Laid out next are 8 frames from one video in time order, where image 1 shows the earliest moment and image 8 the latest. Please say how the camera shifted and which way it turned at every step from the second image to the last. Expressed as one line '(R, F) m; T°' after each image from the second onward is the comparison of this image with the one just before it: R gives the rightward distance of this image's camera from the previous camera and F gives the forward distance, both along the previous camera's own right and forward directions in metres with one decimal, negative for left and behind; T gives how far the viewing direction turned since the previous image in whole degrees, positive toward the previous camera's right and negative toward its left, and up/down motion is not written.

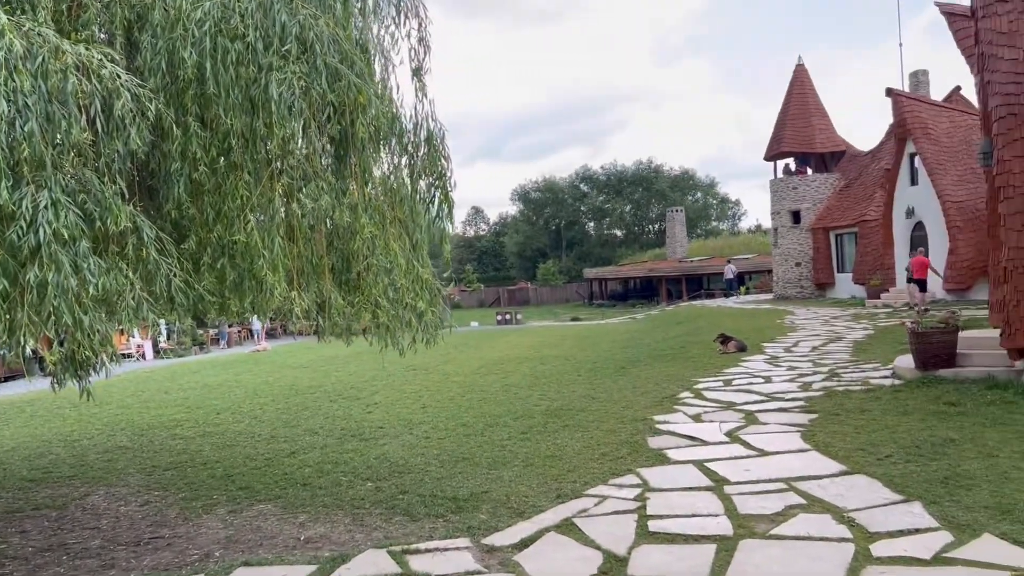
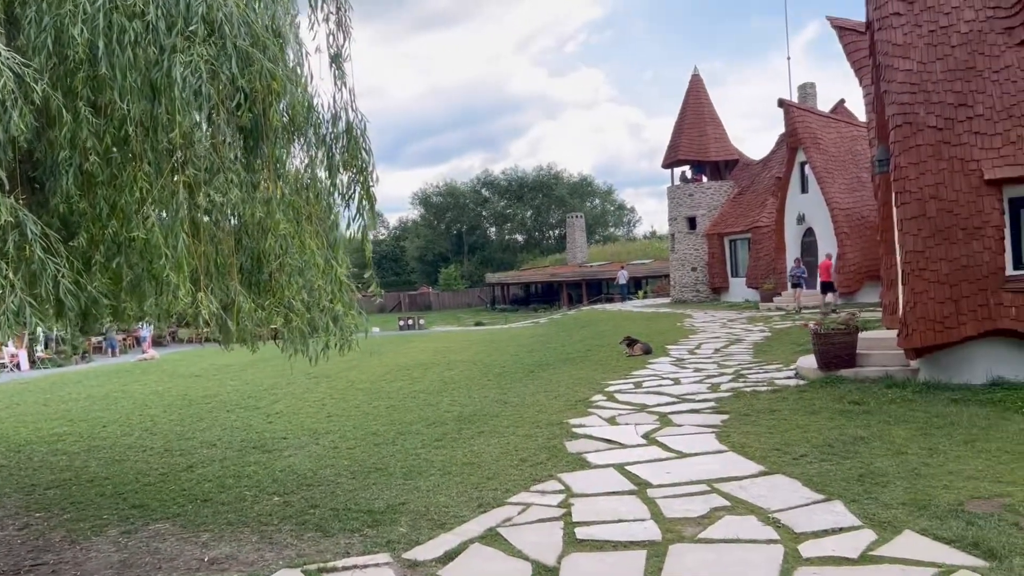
(-0.1, +0.2) m; +8°
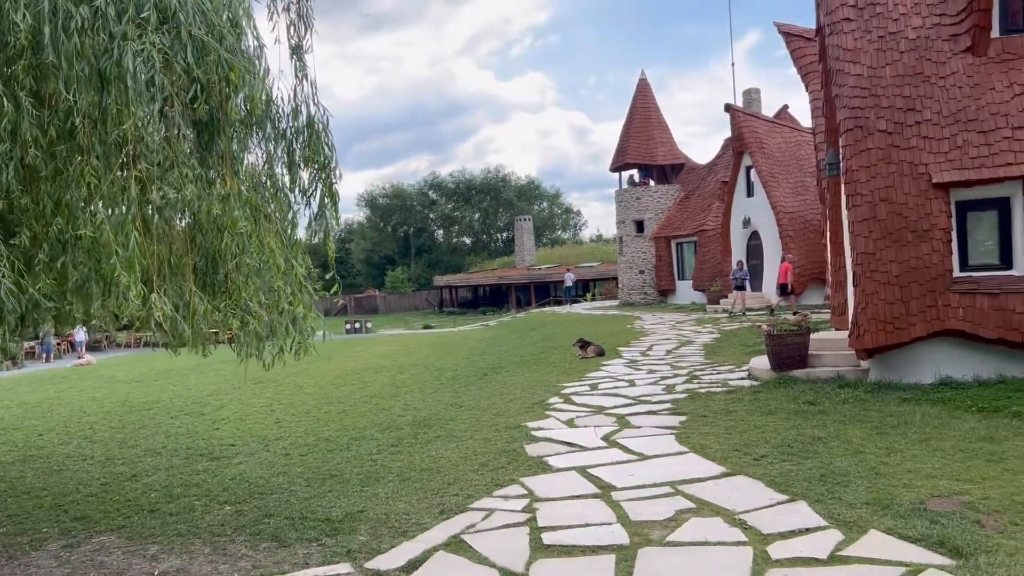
(-0.1, +0.1) m; +4°
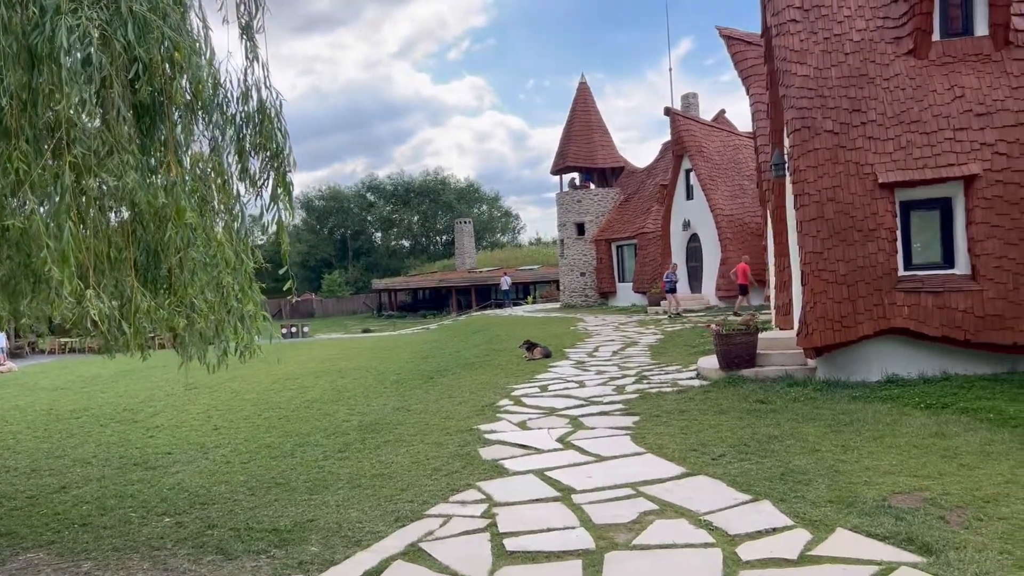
(-0.1, +0.2) m; +5°
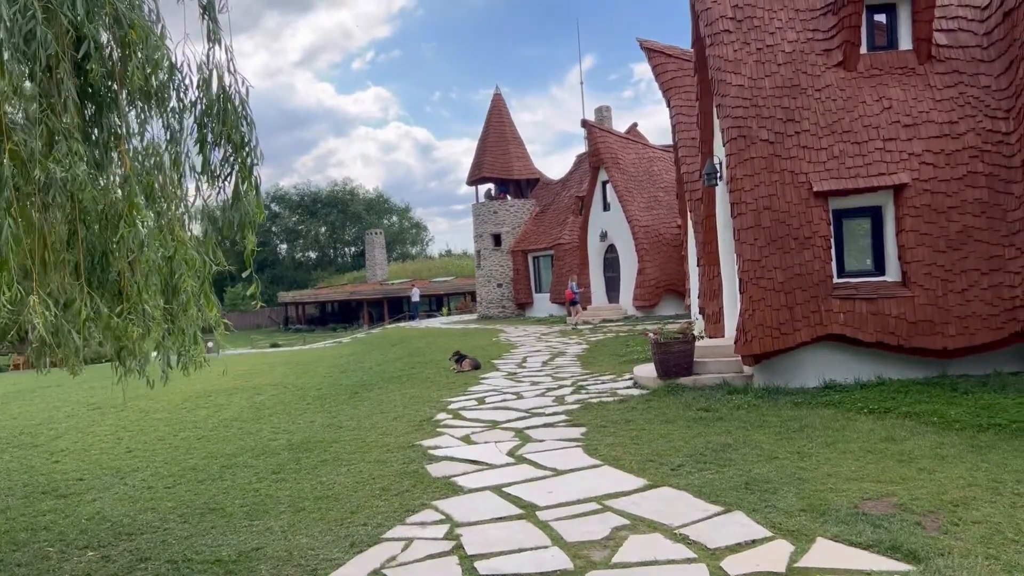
(-0.3, +0.2) m; +7°
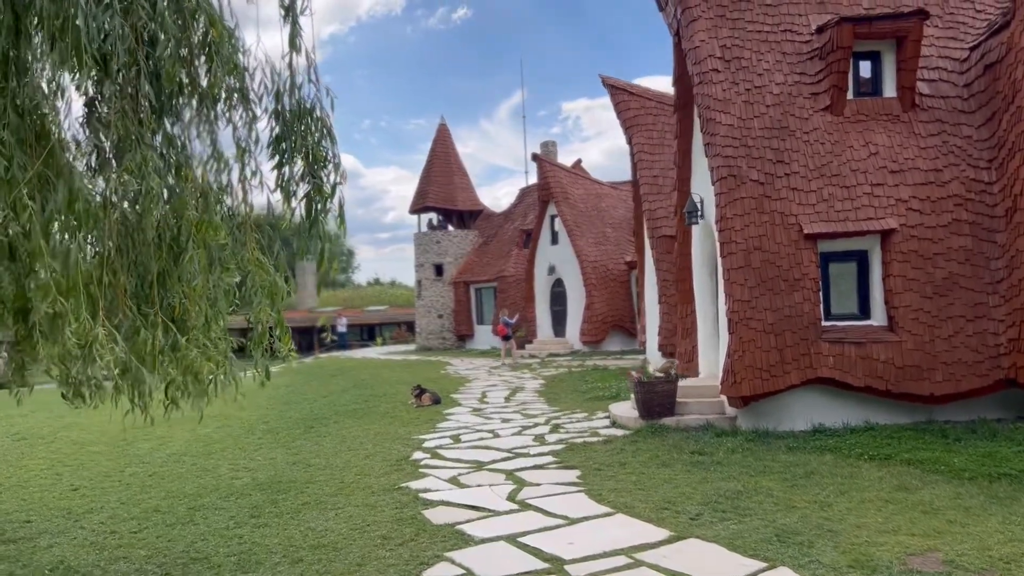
(-0.7, +0.2) m; +5°
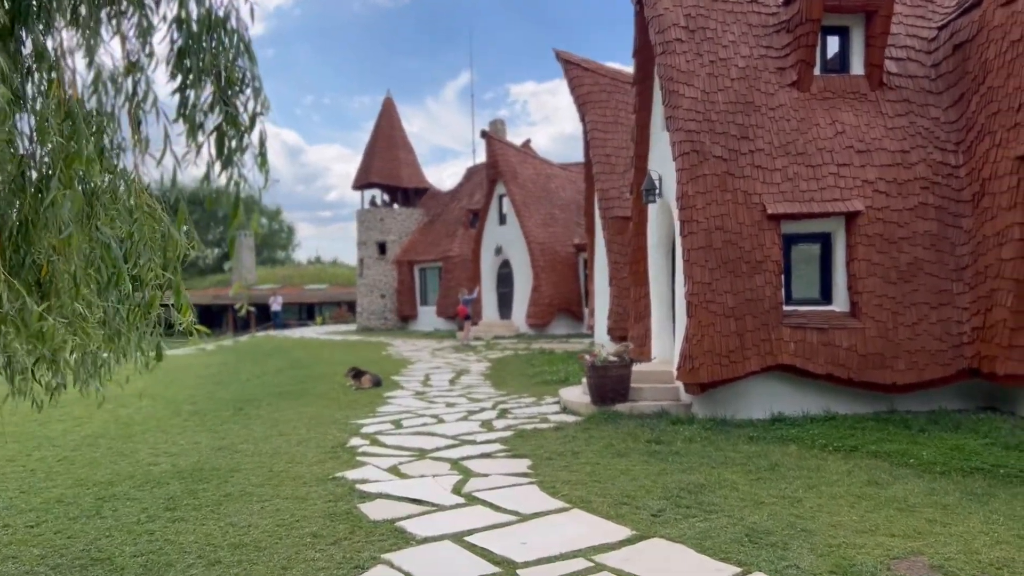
(0.0, +0.5) m; +5°
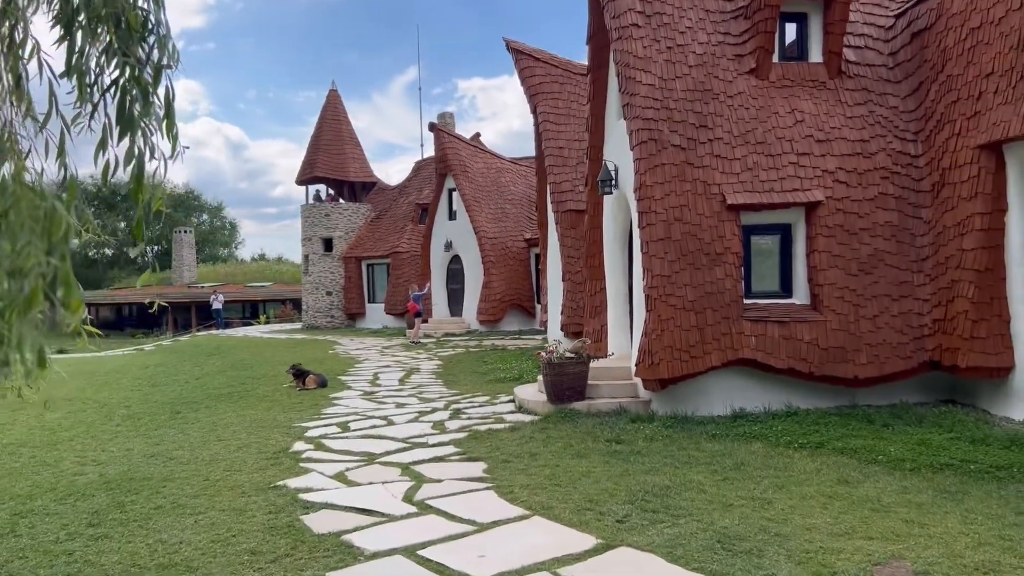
(0.0, +0.3) m; +4°
